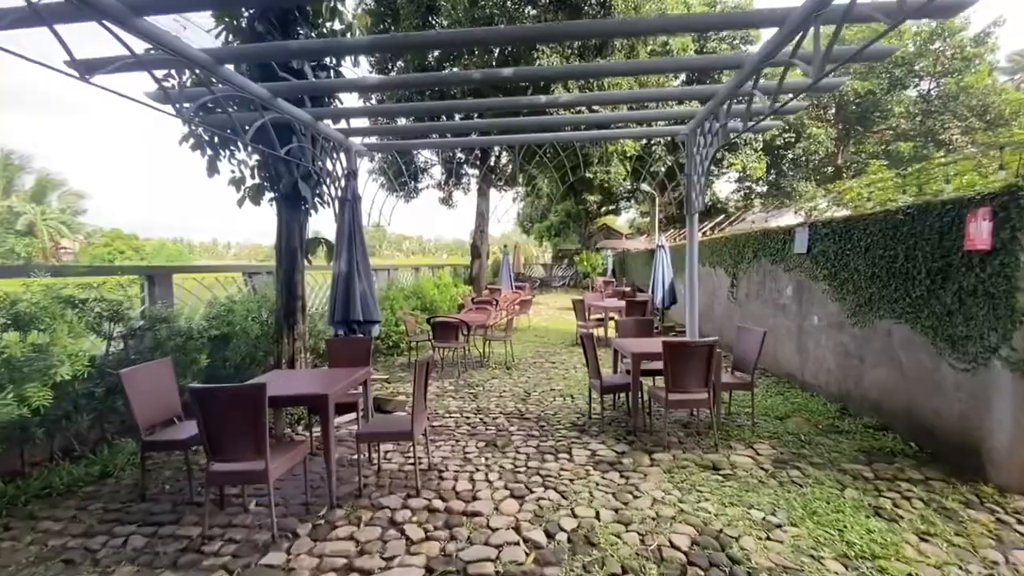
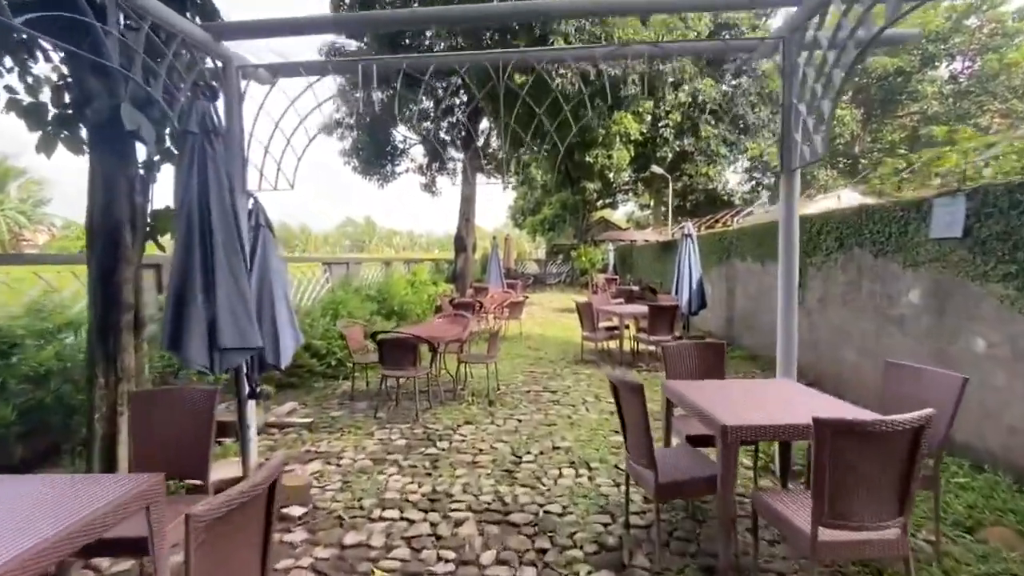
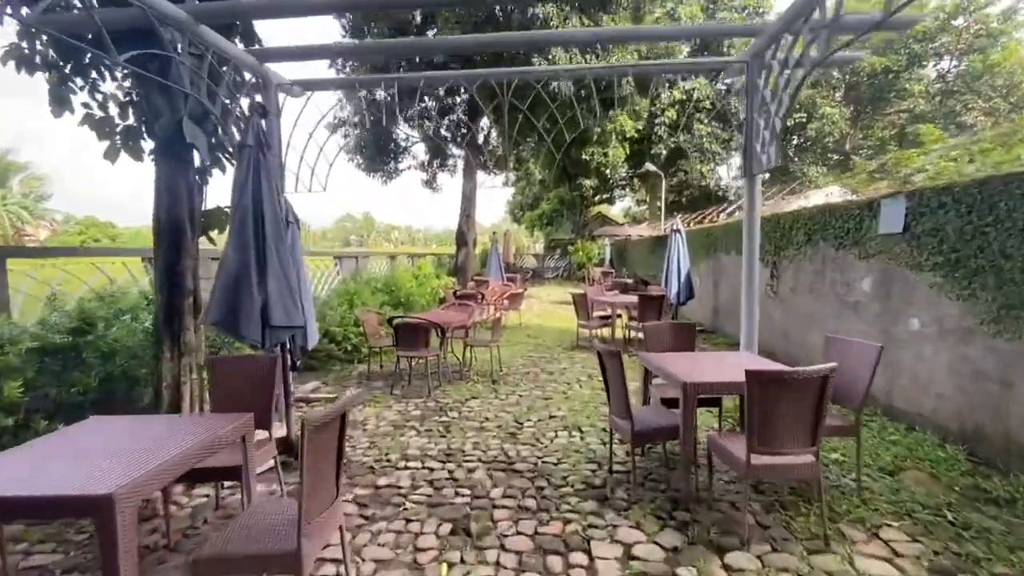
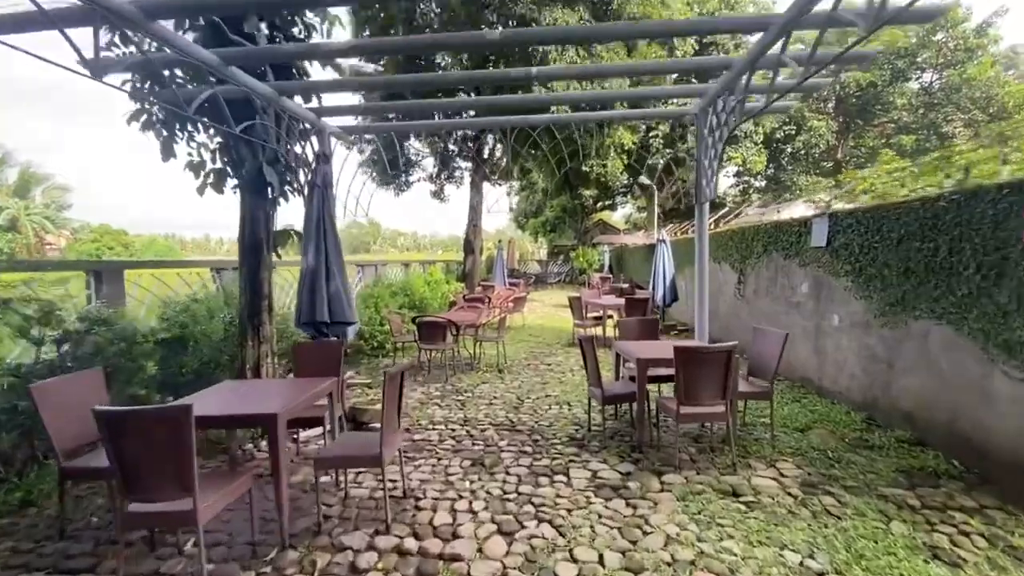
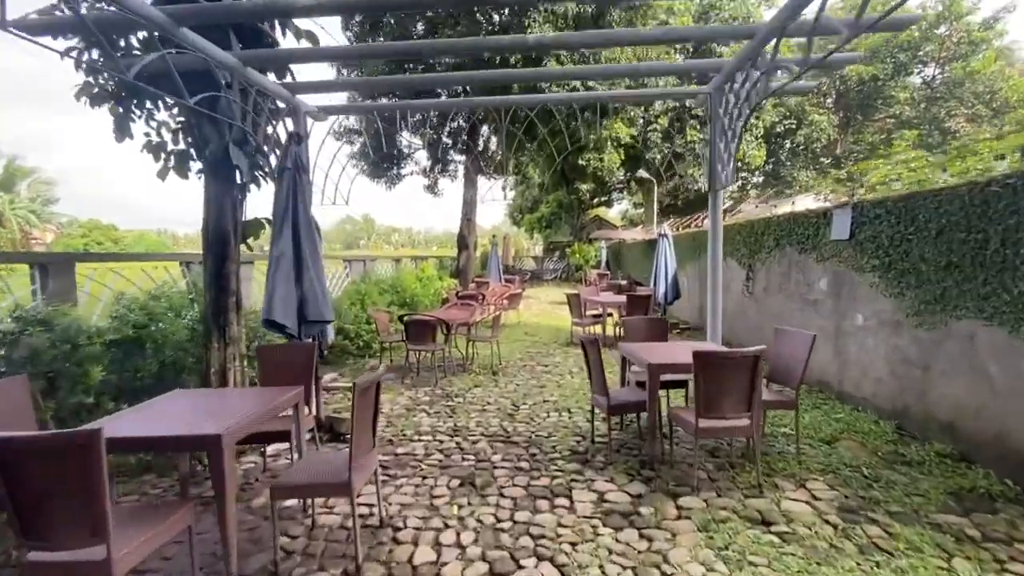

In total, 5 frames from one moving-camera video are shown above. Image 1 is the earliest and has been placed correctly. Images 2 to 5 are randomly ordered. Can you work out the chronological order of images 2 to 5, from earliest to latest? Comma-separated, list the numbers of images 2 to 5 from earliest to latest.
4, 5, 3, 2
